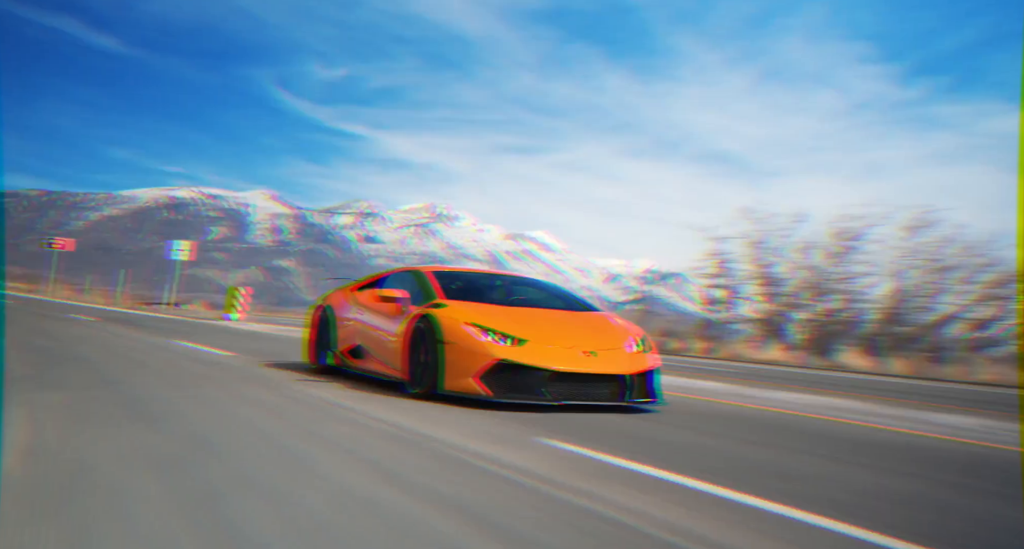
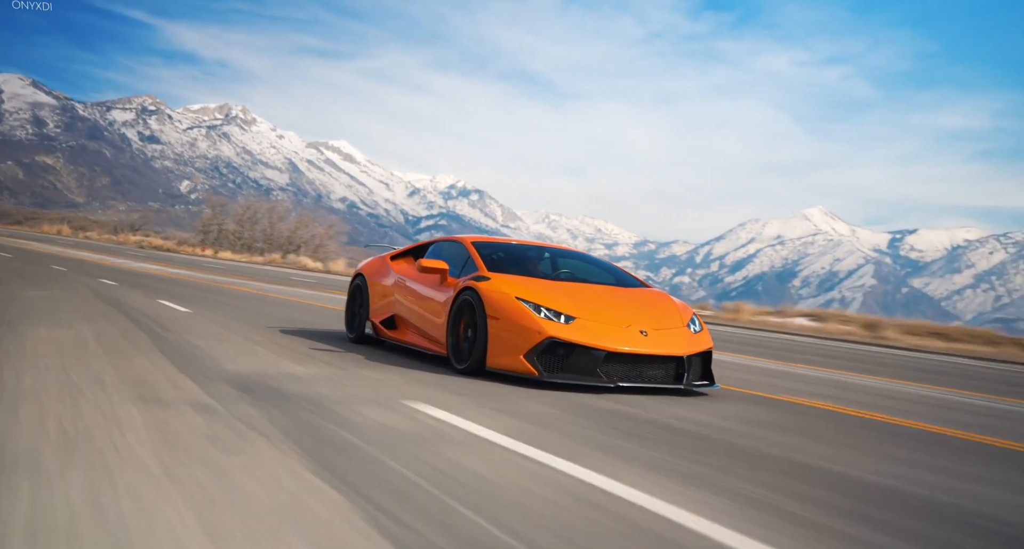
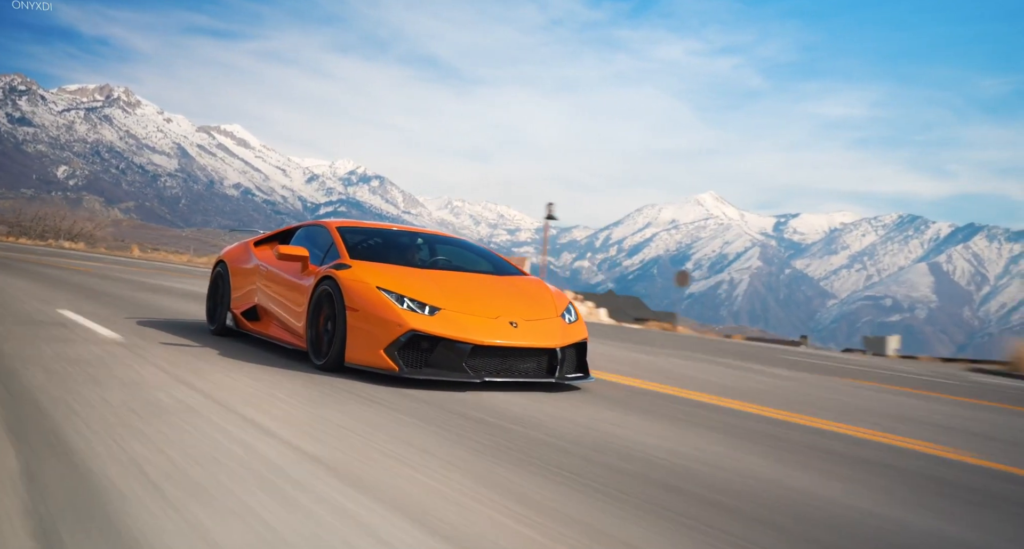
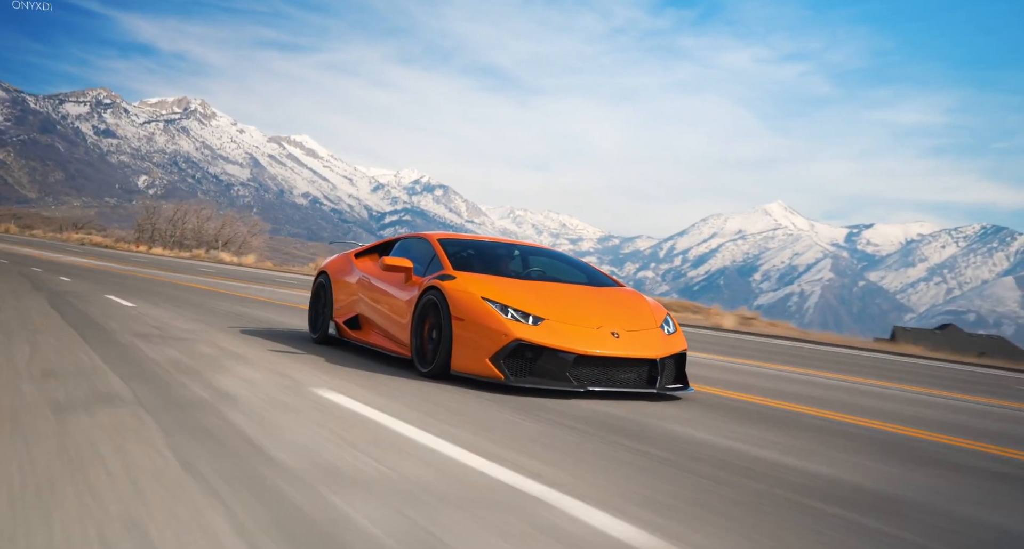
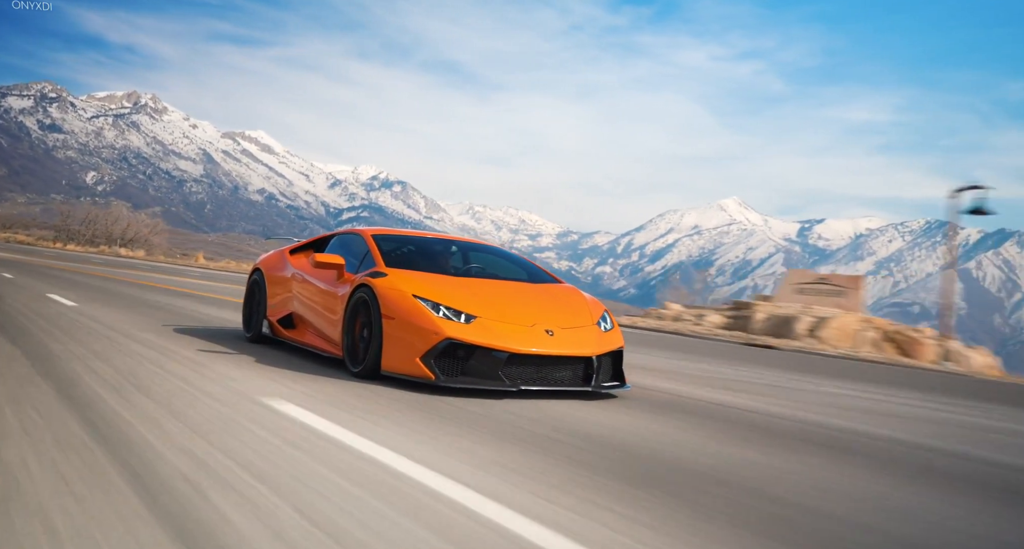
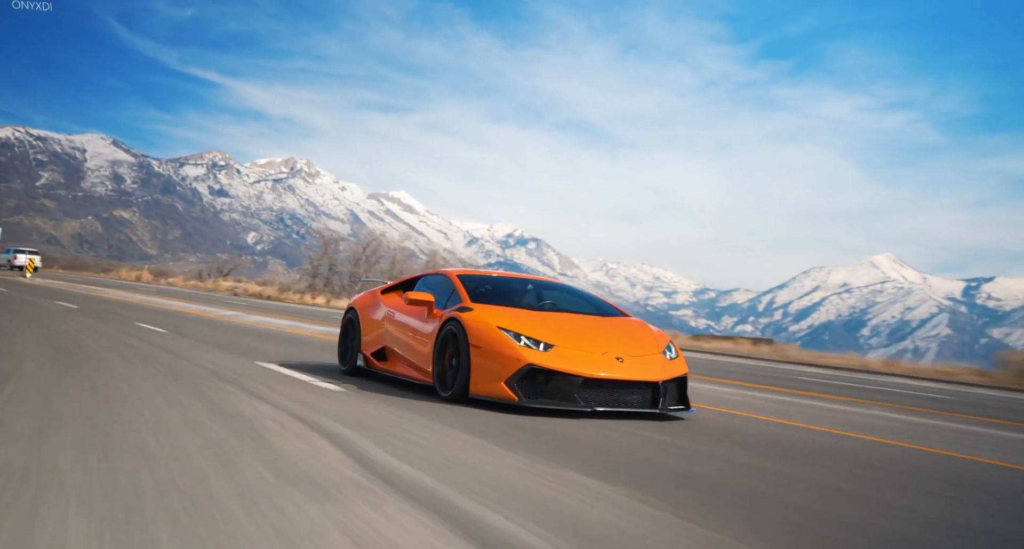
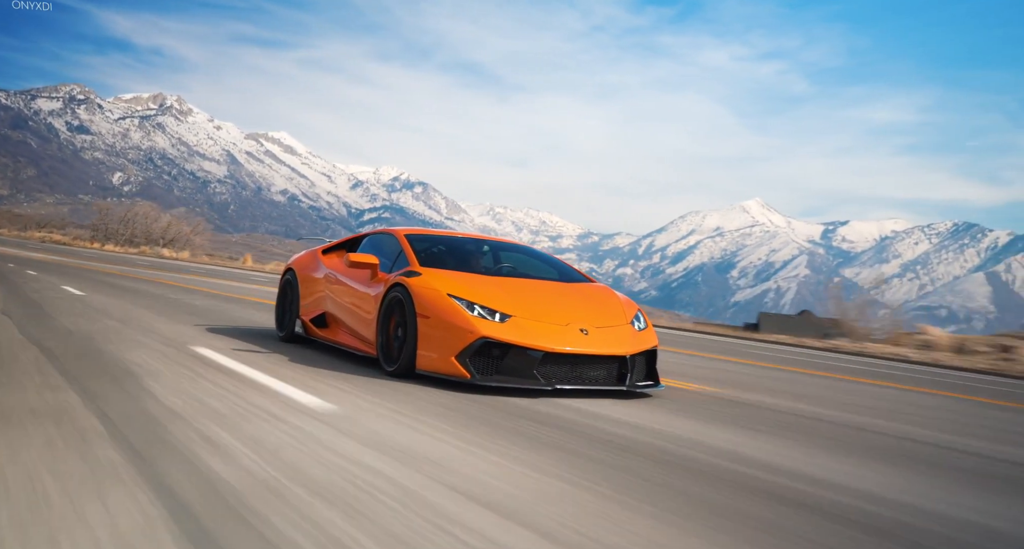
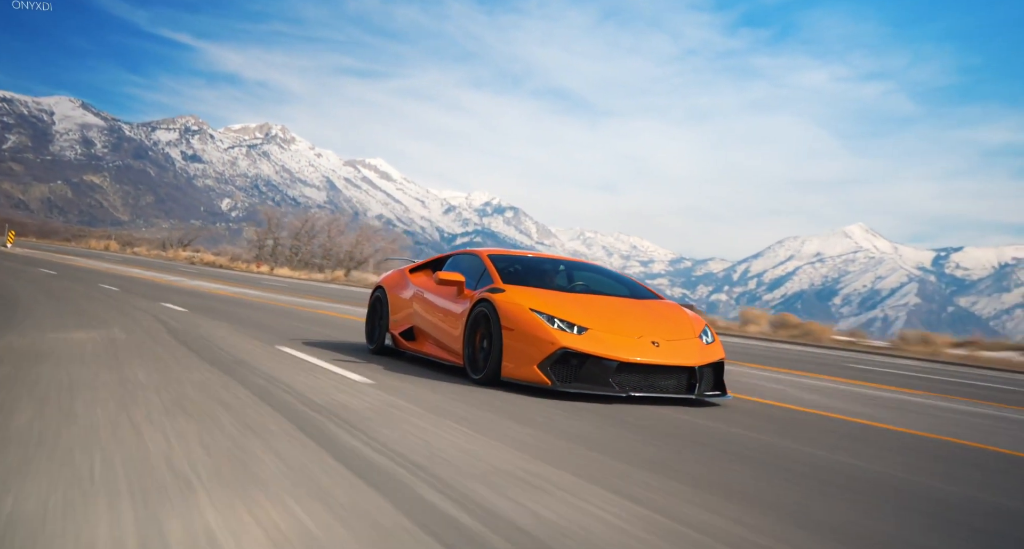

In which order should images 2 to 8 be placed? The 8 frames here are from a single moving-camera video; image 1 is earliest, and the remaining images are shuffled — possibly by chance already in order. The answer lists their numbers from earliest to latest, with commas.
6, 8, 2, 4, 7, 5, 3
